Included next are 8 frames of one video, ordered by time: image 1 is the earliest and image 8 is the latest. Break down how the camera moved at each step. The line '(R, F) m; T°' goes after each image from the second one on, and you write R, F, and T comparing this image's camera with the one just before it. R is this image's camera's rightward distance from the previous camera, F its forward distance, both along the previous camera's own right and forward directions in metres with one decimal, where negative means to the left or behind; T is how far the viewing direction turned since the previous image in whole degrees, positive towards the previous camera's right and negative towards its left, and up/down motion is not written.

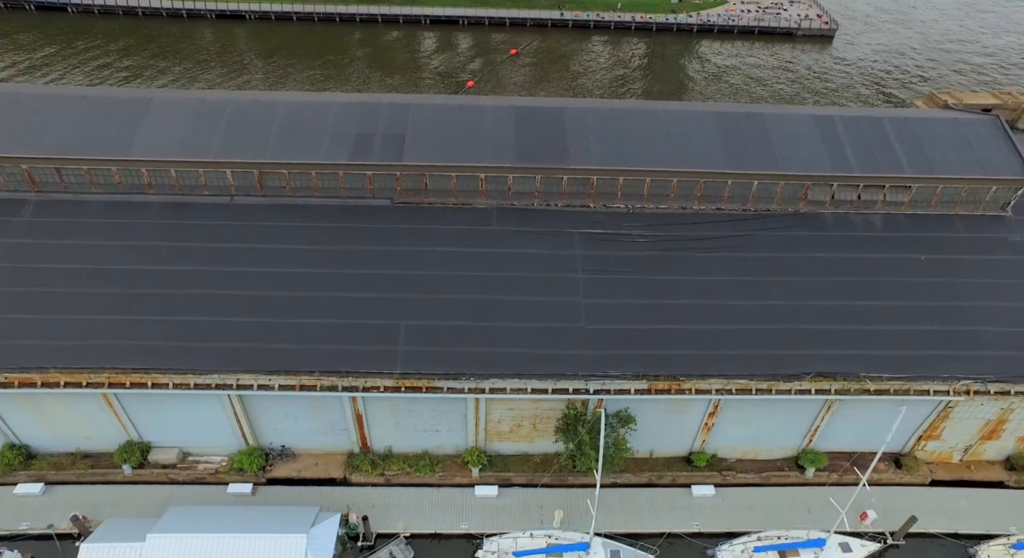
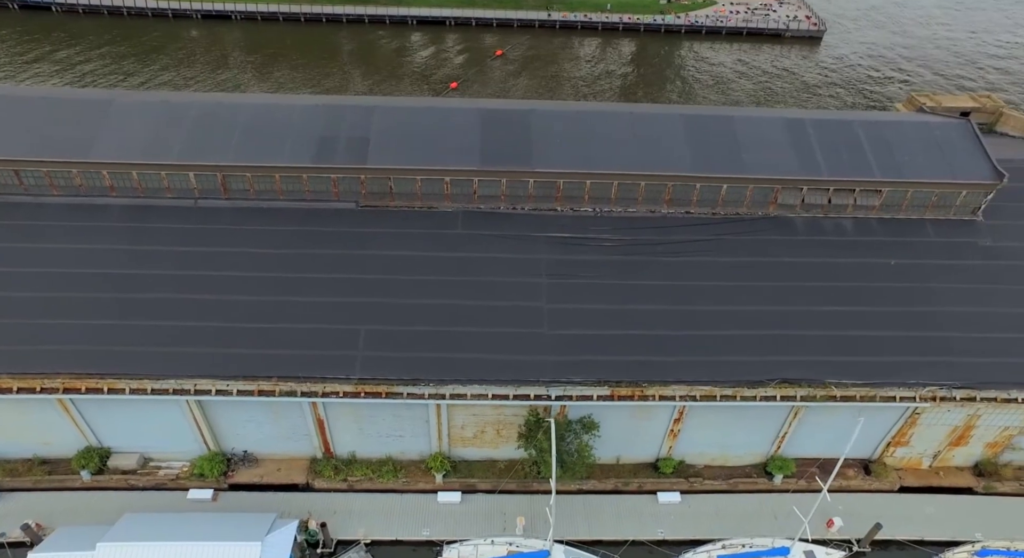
(+1.4, +0.3) m; 0°
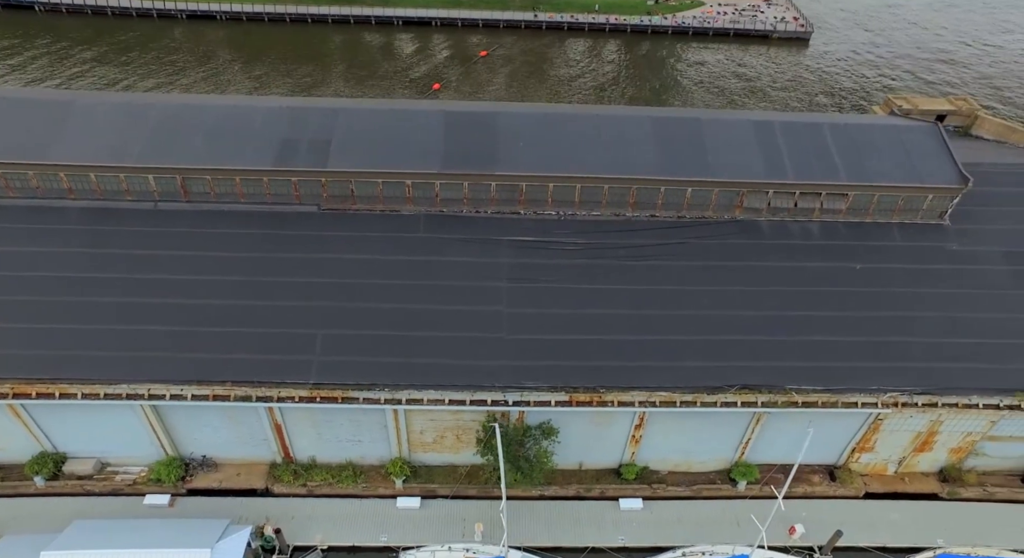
(+1.6, +0.2) m; 0°
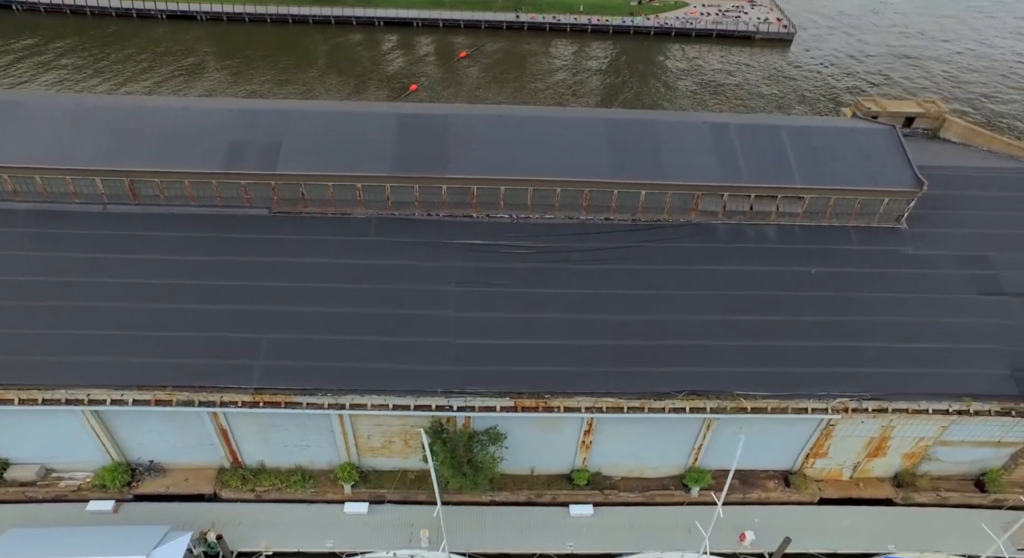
(+2.0, +0.3) m; 0°
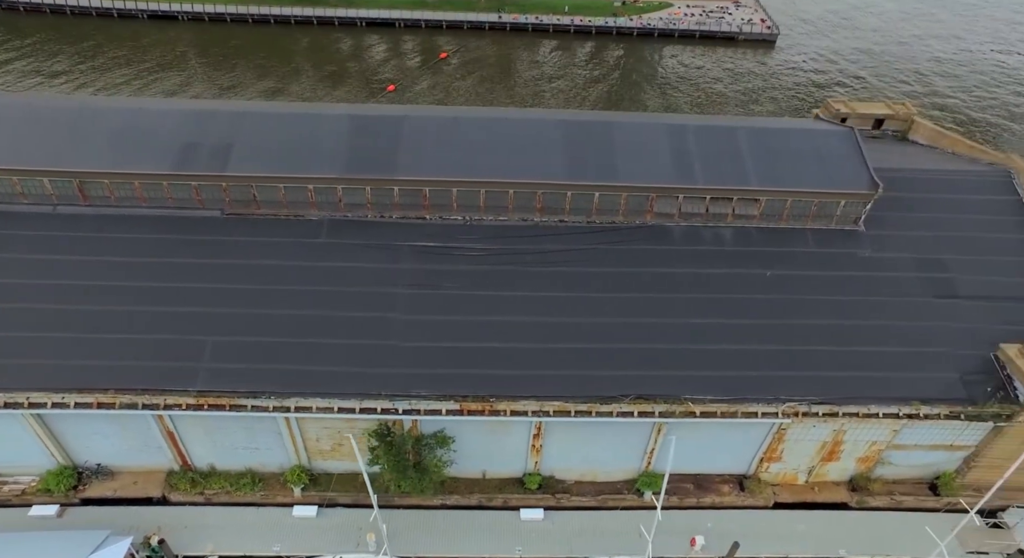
(+2.0, +0.2) m; 0°
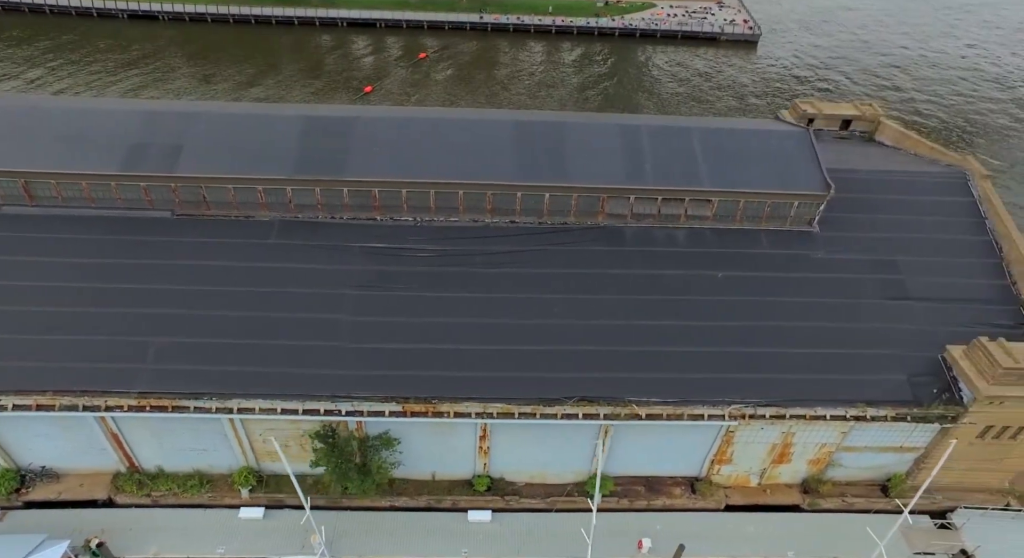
(+2.1, +0.1) m; 0°
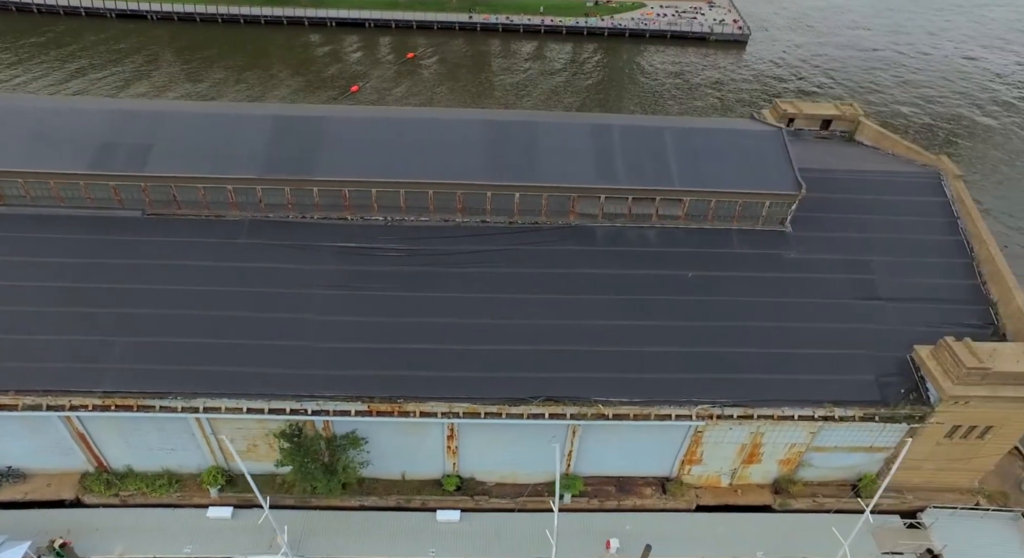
(+1.2, +0.1) m; 0°
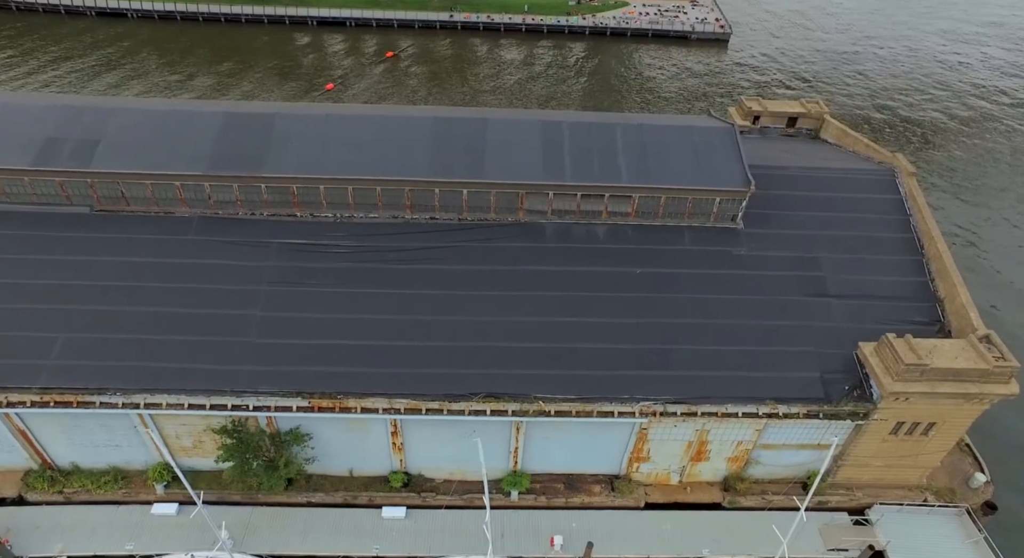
(+2.2, +0.1) m; 0°
